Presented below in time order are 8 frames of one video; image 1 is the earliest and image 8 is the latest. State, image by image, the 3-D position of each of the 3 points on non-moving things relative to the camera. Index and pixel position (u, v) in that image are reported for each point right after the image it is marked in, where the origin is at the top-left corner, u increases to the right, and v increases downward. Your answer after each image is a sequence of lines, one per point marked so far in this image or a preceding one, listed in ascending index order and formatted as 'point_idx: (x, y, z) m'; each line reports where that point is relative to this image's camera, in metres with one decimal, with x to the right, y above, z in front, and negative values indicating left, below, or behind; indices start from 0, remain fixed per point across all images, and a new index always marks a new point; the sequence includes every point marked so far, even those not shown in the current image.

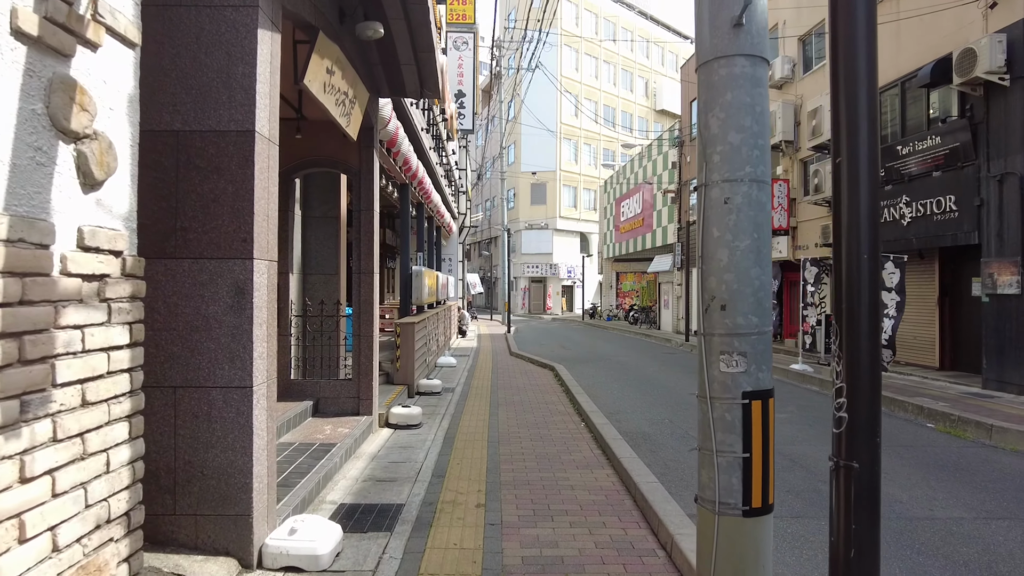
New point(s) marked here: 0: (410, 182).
0: (-1.8, +1.8, +11.5) m
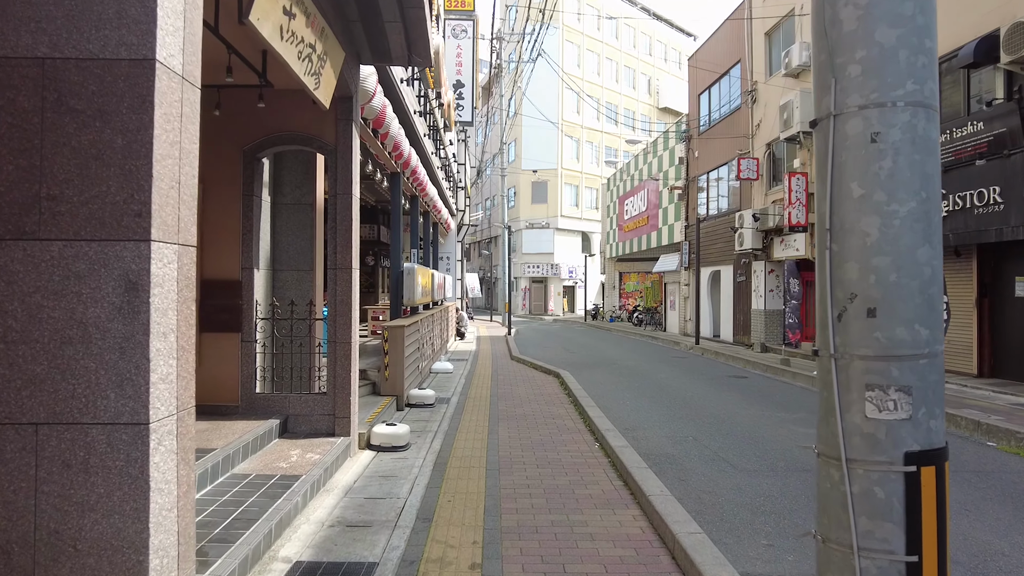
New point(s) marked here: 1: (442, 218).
0: (-1.7, +1.8, +10.5) m
1: (-1.7, +1.8, +17.0) m
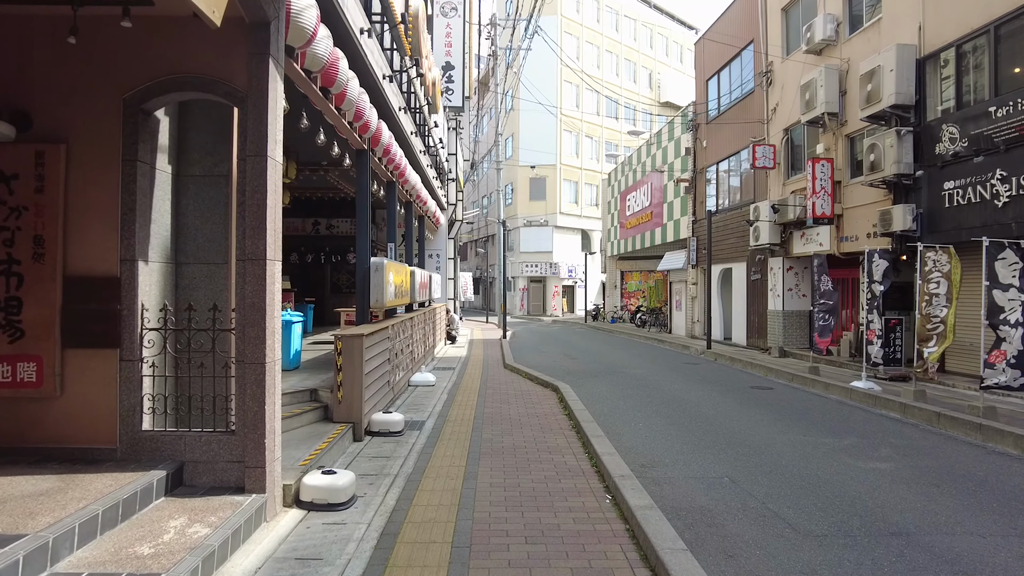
0: (-1.9, +1.8, +8.9) m
1: (-1.9, +1.8, +15.4) m
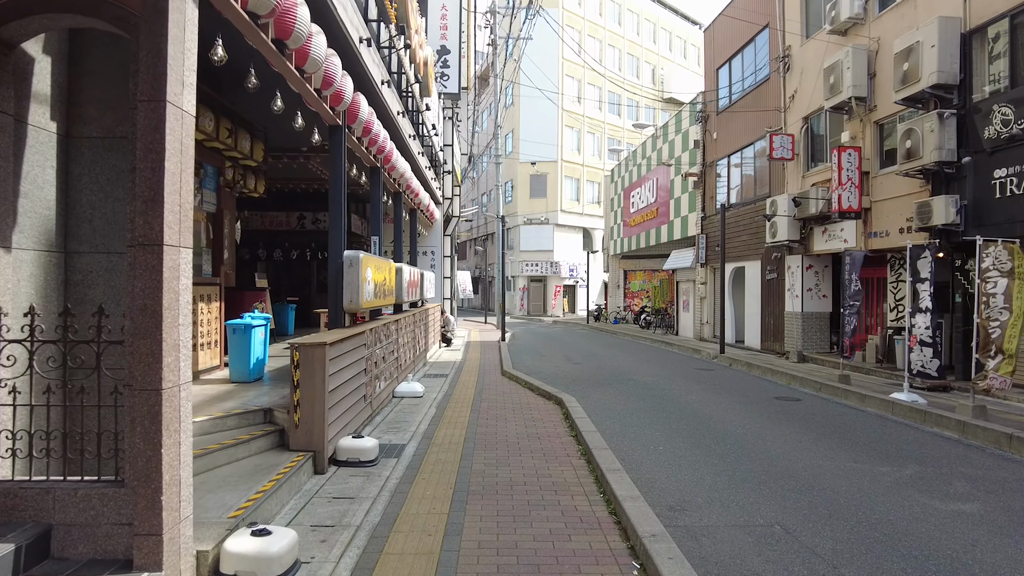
0: (-1.9, +1.8, +7.7) m
1: (-1.9, +1.8, +14.2) m
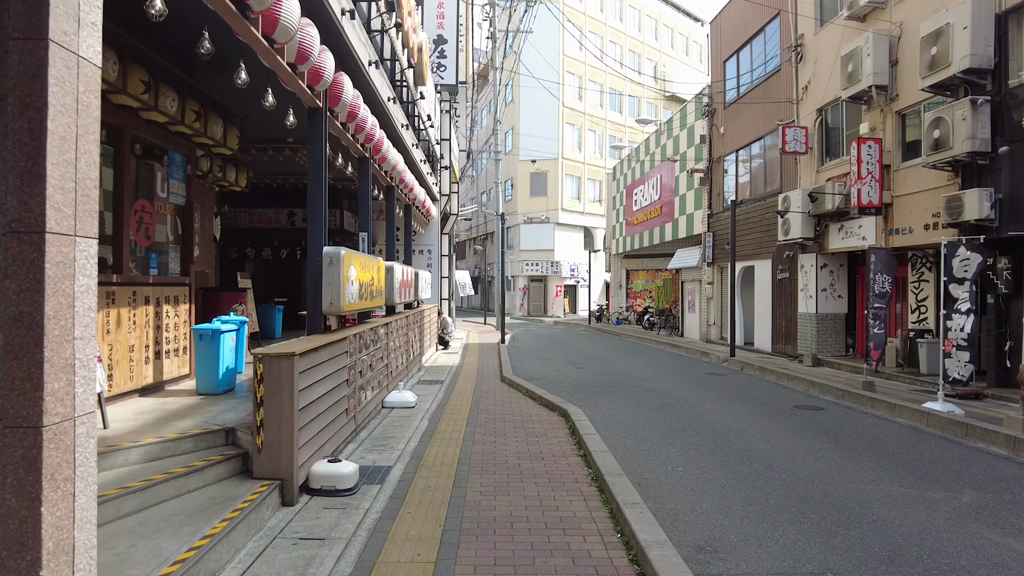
0: (-1.9, +1.8, +6.9) m
1: (-1.9, +1.8, +13.5) m
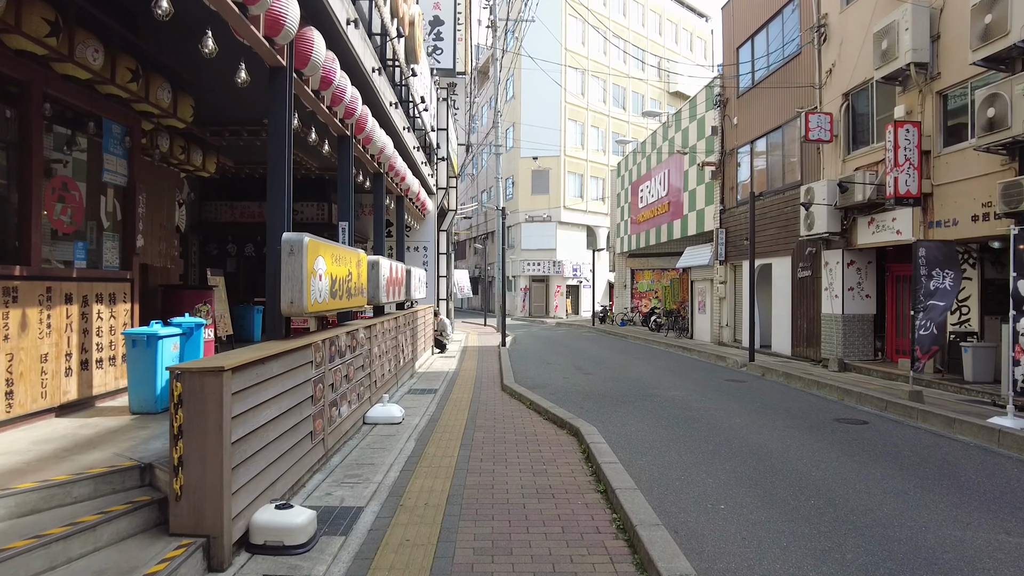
0: (-1.9, +1.9, +5.8) m
1: (-1.9, +1.8, +12.3) m
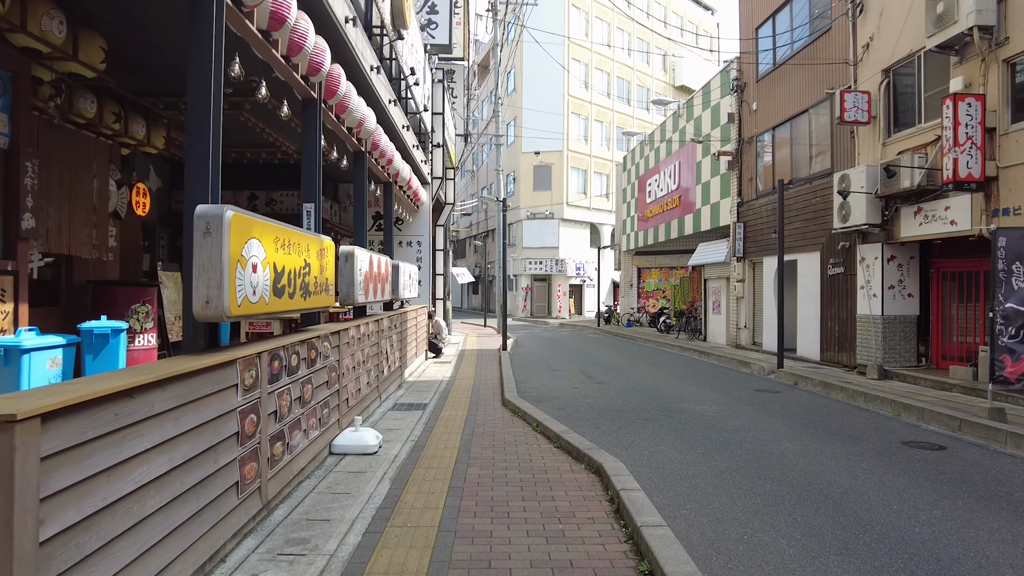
0: (-1.9, +1.9, +4.3) m
1: (-1.9, +1.9, +10.8) m
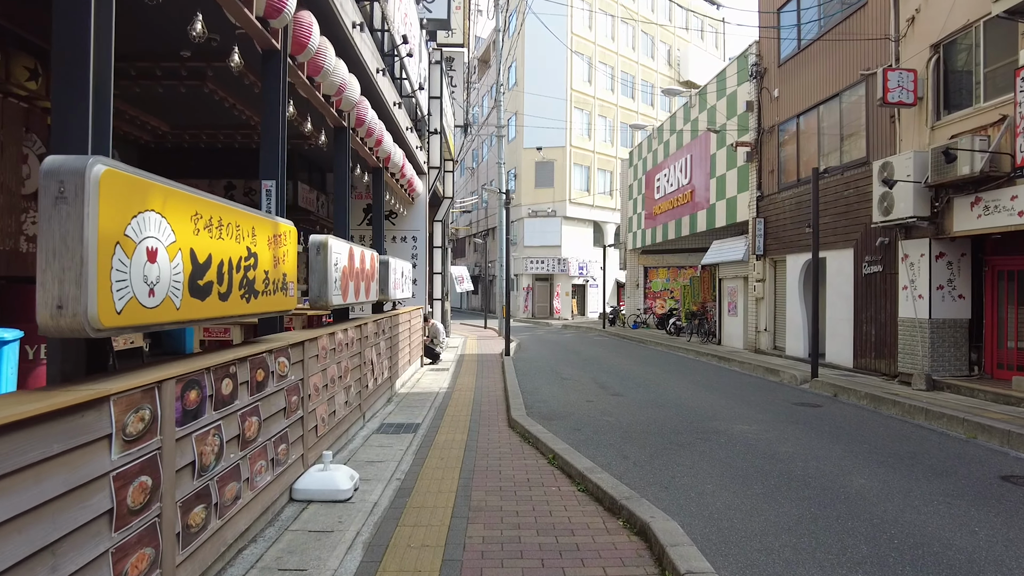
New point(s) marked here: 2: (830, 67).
0: (-1.8, +1.9, +3.0) m
1: (-1.8, +1.9, +9.5) m
2: (+6.8, +4.7, +14.4) m
